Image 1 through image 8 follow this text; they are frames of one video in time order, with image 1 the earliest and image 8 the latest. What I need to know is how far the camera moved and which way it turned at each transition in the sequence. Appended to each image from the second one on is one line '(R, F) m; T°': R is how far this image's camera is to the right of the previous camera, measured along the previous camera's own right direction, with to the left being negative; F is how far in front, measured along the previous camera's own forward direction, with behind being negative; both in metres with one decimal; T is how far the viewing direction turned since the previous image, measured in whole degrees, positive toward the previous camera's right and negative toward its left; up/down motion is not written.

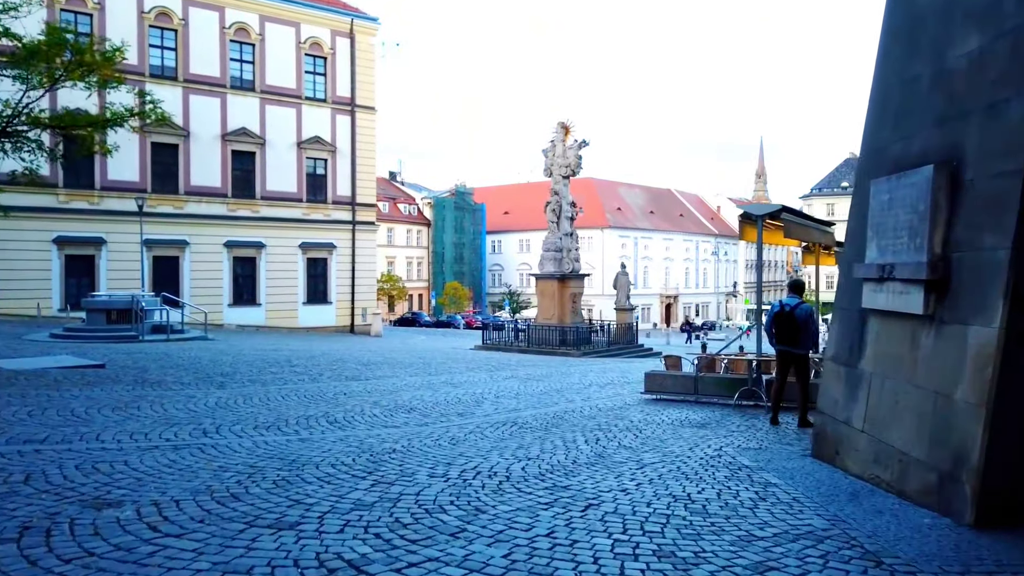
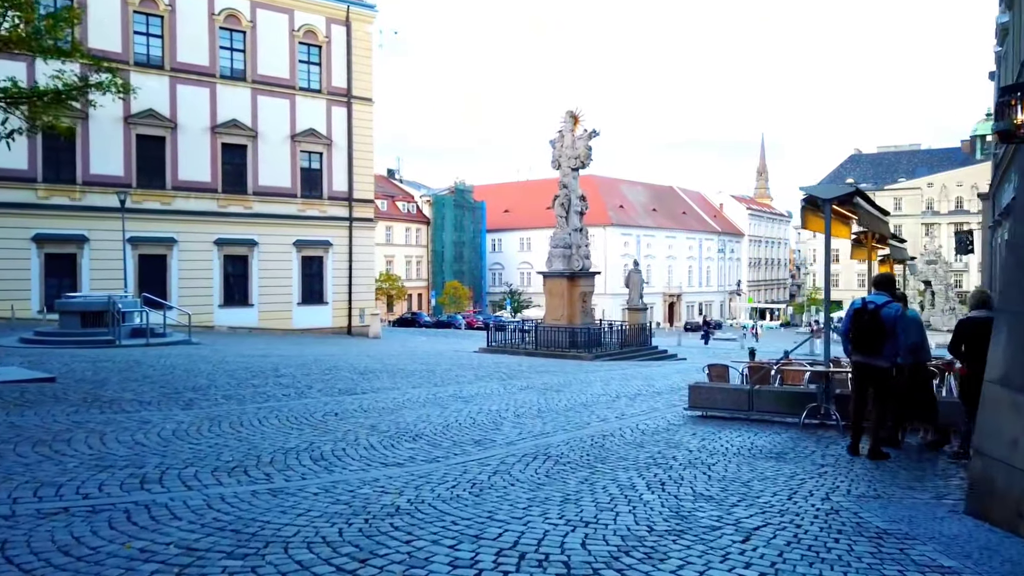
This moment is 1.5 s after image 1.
(-0.3, +1.8) m; 0°
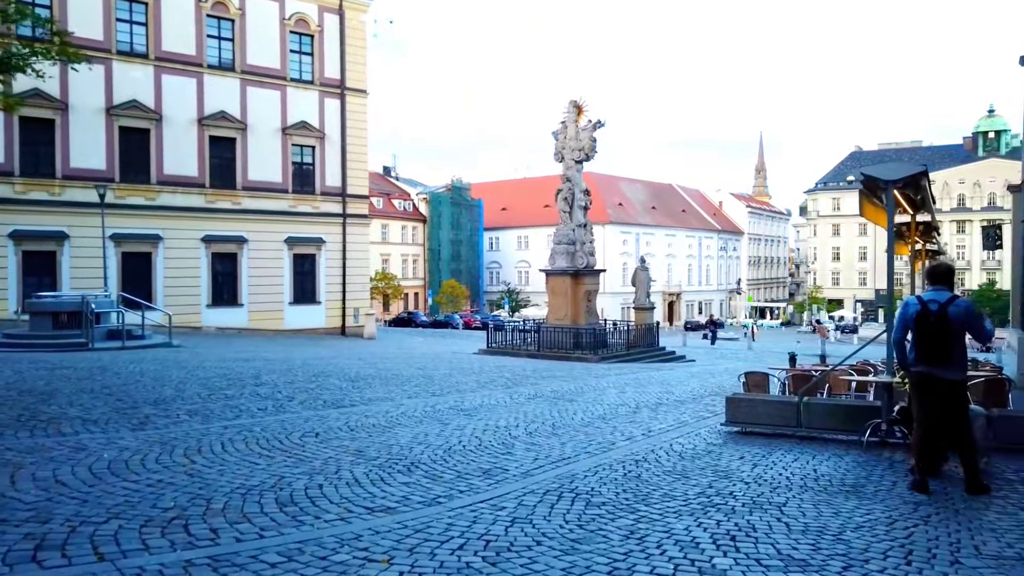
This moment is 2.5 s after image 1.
(-0.2, +1.4) m; 0°
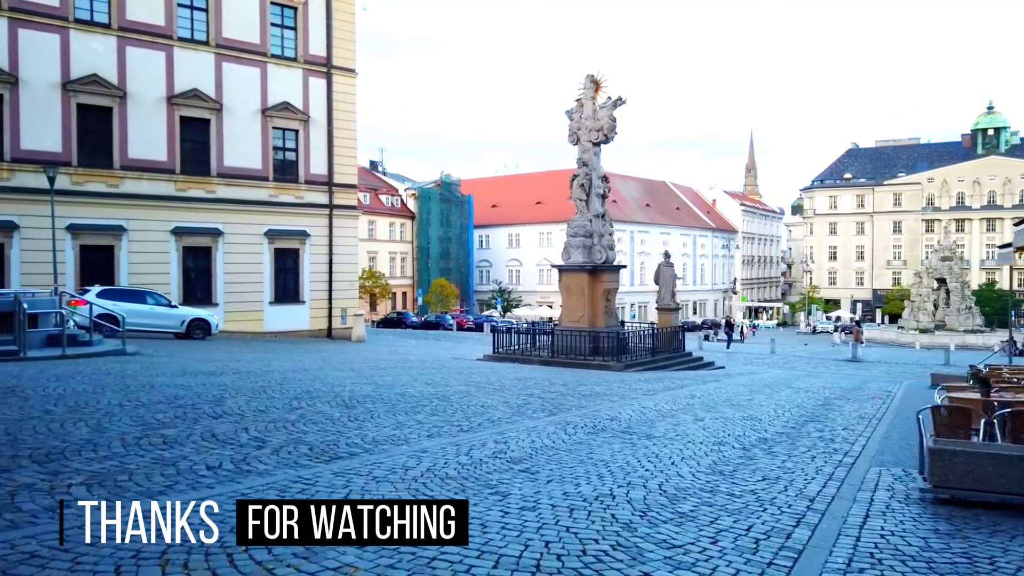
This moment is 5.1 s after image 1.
(-0.8, +3.3) m; +1°
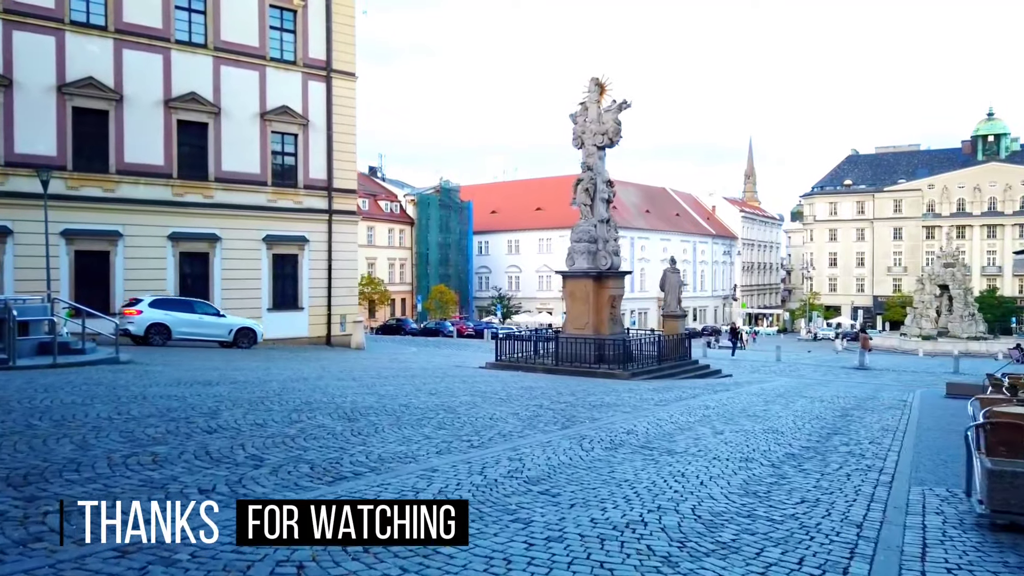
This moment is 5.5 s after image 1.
(-0.2, +0.5) m; 0°
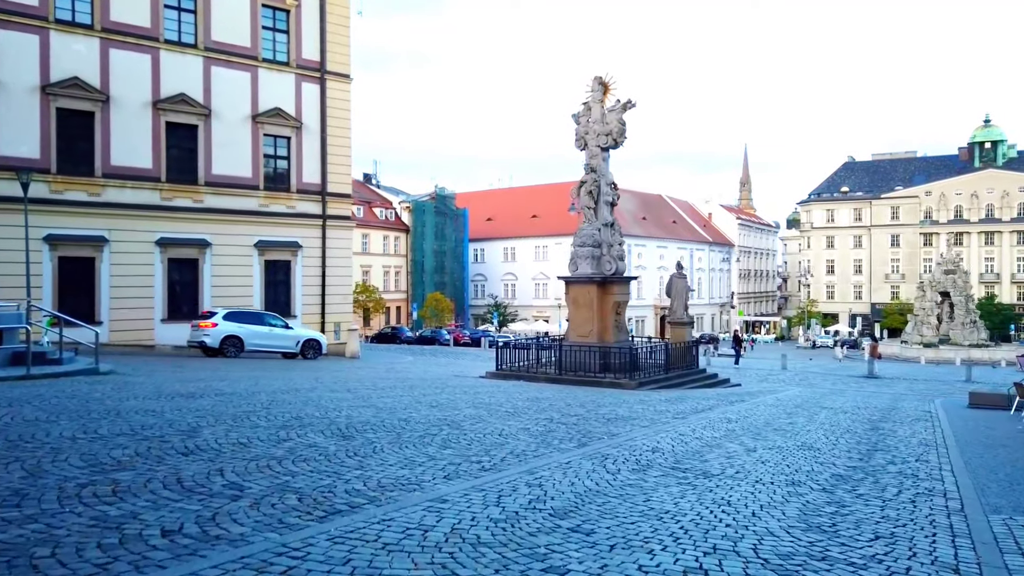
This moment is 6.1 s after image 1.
(-0.2, +0.9) m; 0°
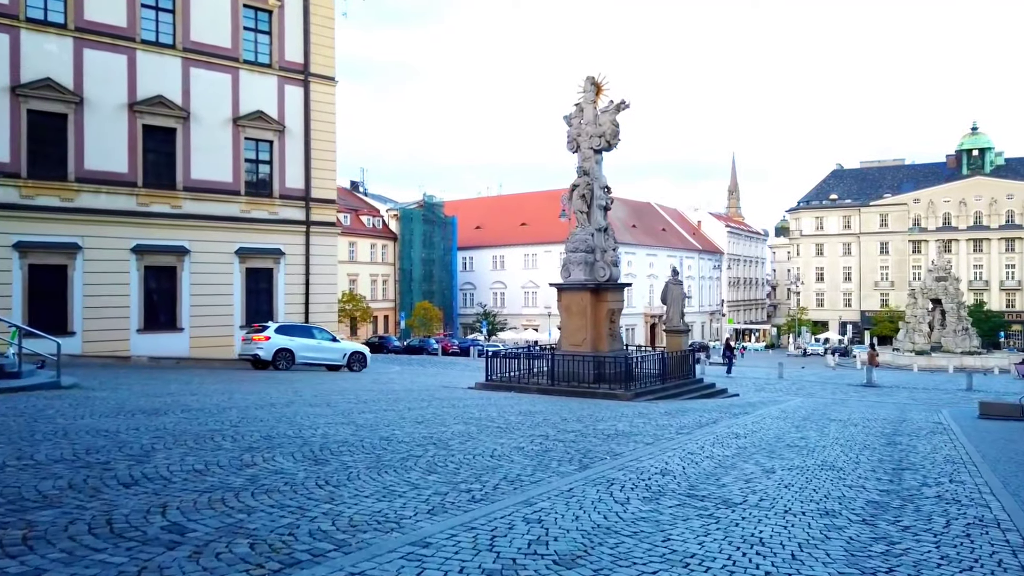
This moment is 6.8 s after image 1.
(0.0, +0.9) m; +1°
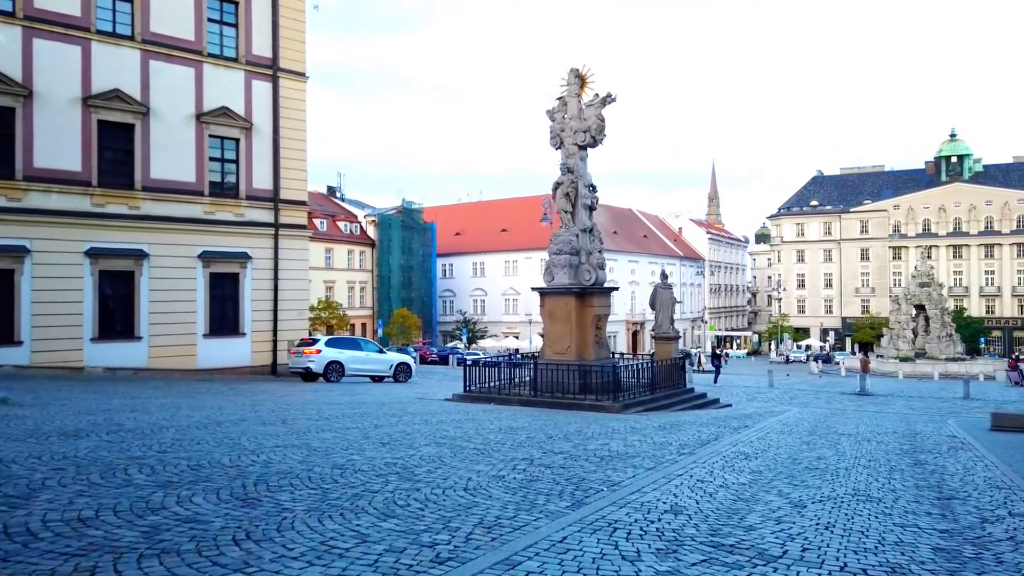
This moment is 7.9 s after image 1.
(0.0, +1.5) m; +1°
